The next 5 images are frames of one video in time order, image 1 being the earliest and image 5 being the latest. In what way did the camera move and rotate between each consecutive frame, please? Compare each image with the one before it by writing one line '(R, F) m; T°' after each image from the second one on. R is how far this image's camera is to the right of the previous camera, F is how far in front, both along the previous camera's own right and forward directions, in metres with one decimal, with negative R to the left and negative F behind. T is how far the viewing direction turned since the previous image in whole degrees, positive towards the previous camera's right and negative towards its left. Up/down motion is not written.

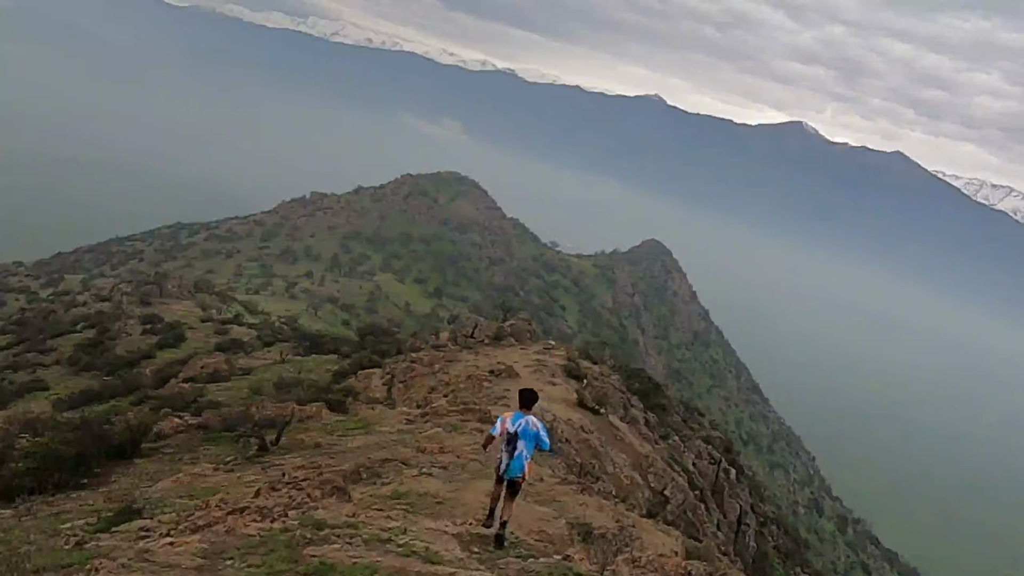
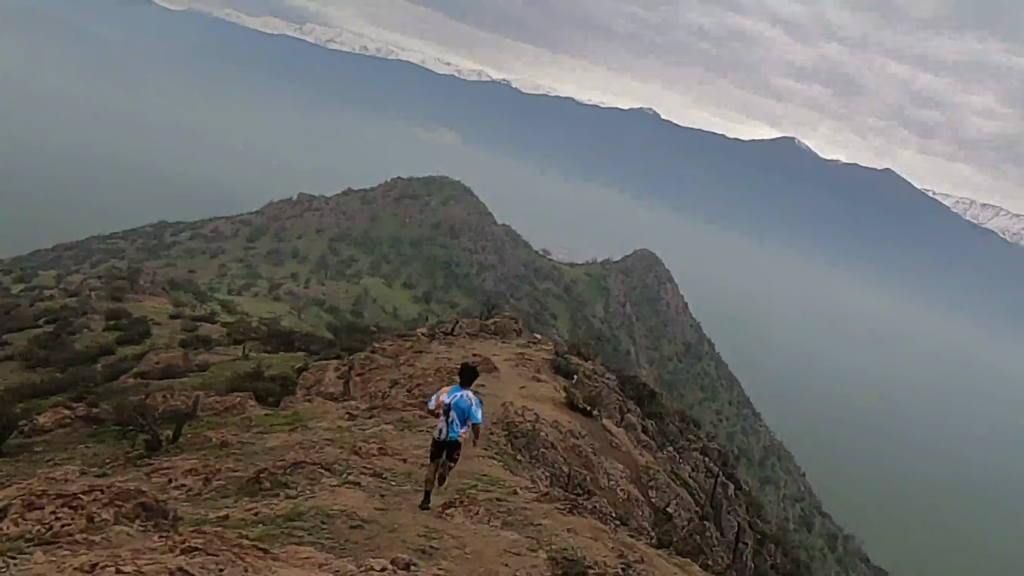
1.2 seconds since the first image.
(+0.2, +2.7) m; +1°
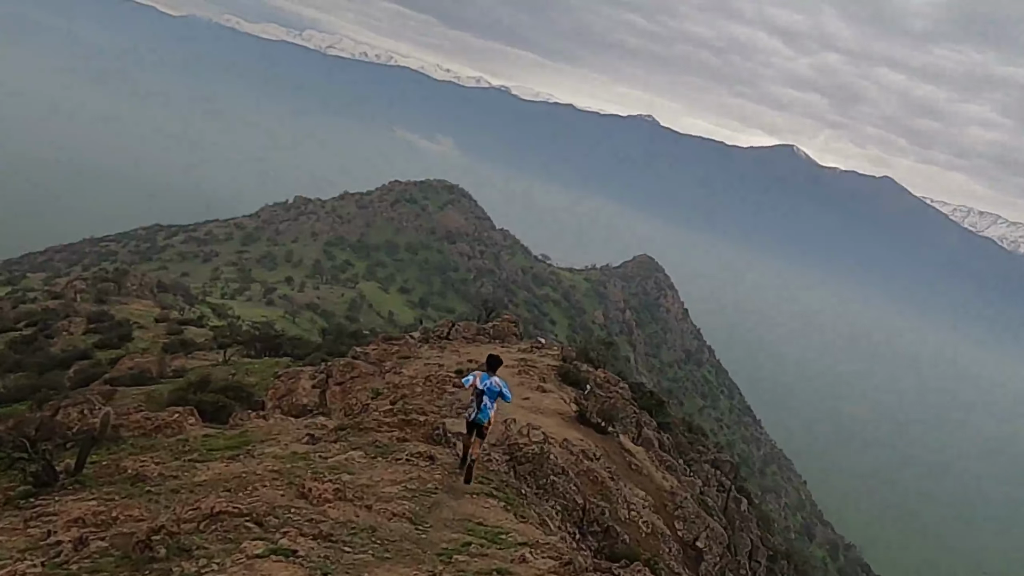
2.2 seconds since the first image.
(-0.1, +2.2) m; 0°
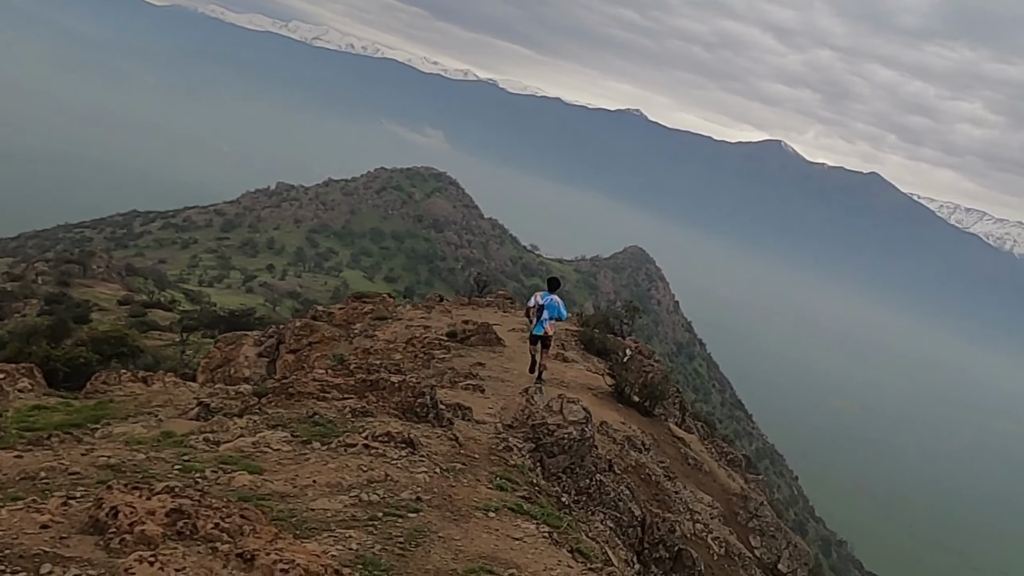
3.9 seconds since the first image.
(-0.3, +3.4) m; +1°
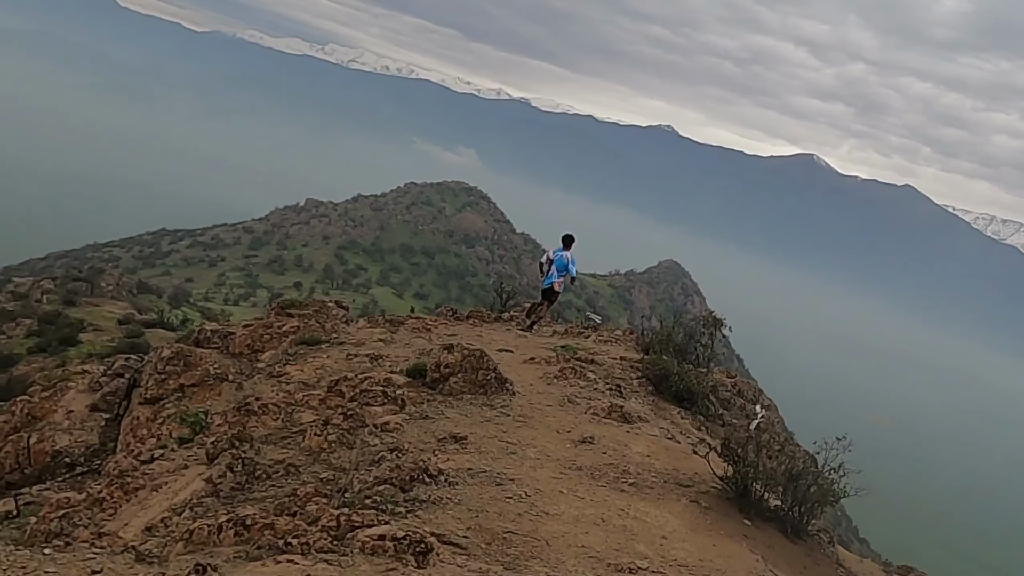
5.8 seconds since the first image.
(+0.1, +4.7) m; -2°
